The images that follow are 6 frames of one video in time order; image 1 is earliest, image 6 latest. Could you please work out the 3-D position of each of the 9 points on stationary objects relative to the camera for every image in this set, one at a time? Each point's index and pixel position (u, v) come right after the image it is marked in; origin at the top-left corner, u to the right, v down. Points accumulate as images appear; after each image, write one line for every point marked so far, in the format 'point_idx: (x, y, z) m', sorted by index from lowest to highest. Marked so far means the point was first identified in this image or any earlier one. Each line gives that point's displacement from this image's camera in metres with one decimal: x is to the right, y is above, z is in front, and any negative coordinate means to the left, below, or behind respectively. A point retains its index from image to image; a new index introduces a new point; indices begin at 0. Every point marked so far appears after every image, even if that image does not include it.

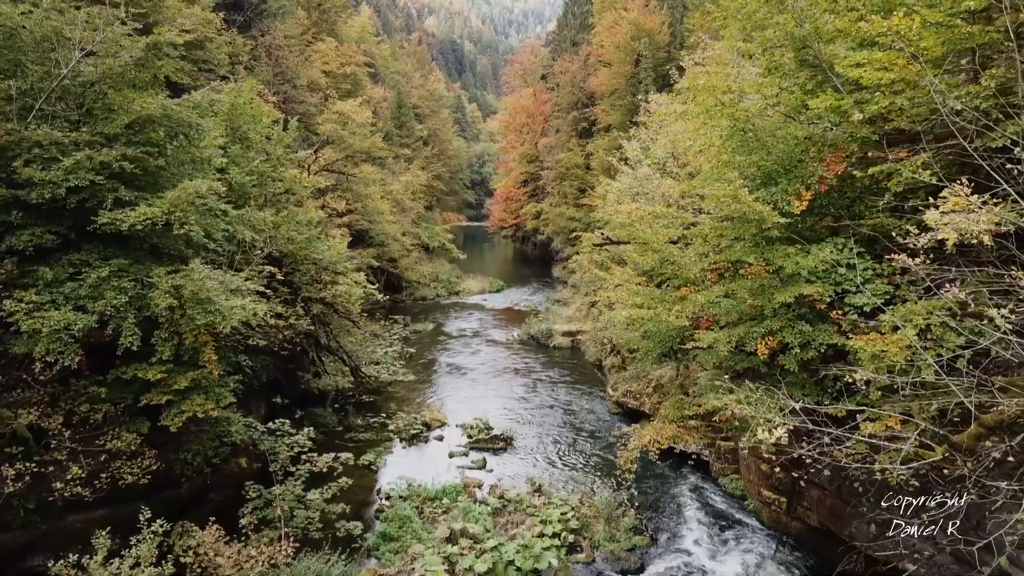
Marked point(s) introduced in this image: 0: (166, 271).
0: (-3.3, +0.2, +7.7) m
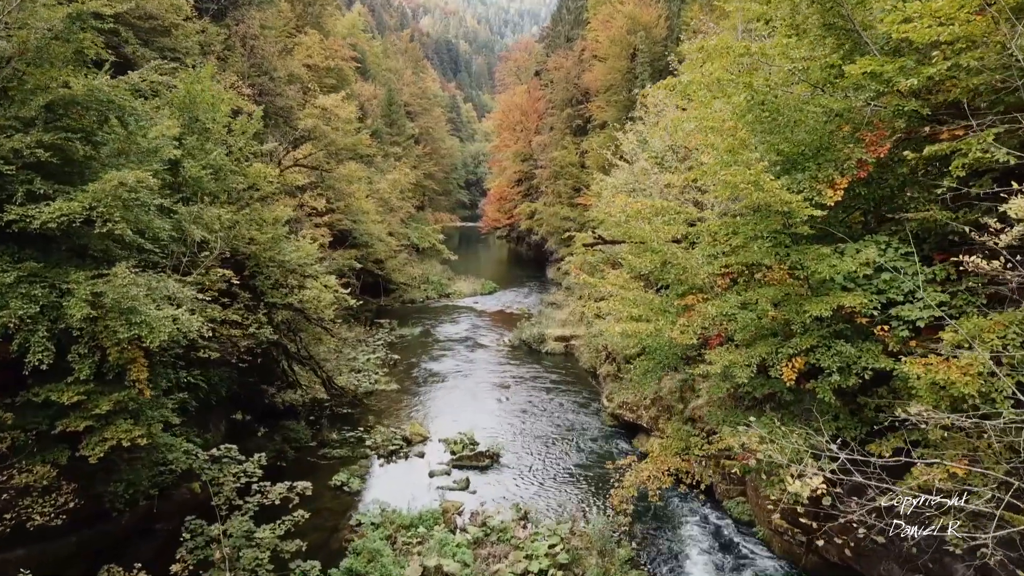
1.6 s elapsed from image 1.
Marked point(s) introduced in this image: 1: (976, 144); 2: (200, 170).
0: (-3.5, +0.1, +6.7) m
1: (+2.4, +0.8, +4.3) m
2: (-3.7, +1.4, +9.7) m
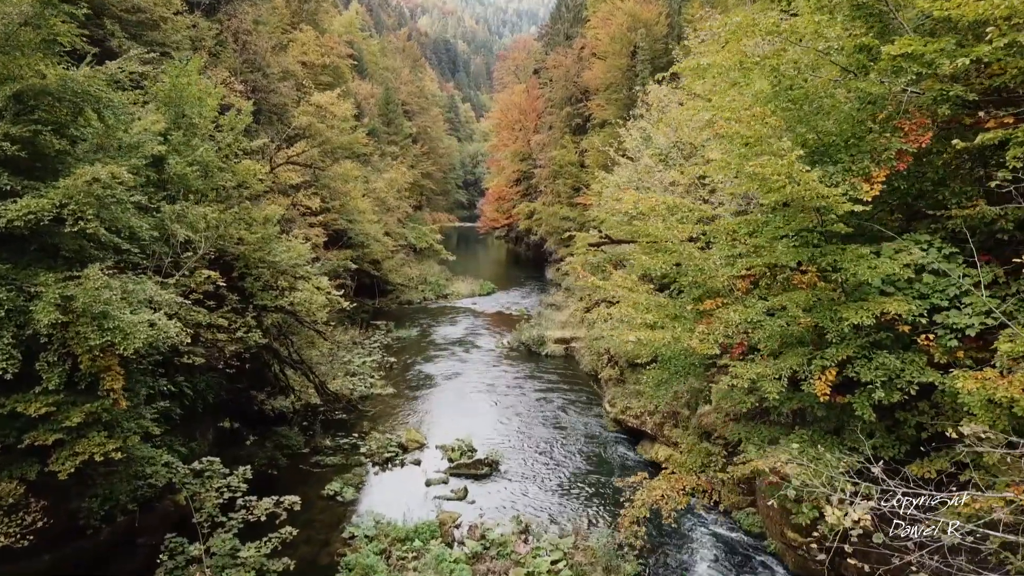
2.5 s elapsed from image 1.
0: (-3.5, +0.1, +6.2) m
1: (+2.5, +0.7, +3.9) m
2: (-3.7, +1.4, +9.3) m
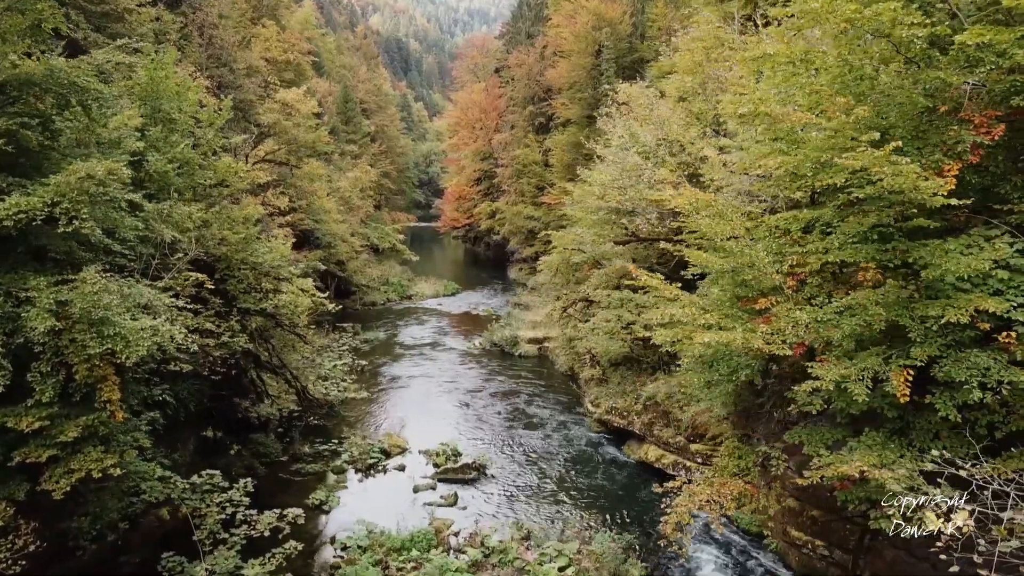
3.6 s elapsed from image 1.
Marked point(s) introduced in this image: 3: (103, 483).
0: (-3.3, 0.0, +5.8) m
1: (+2.8, +0.7, +3.8) m
2: (-3.7, +1.3, +8.8) m
3: (-3.3, -1.6, +6.6) m
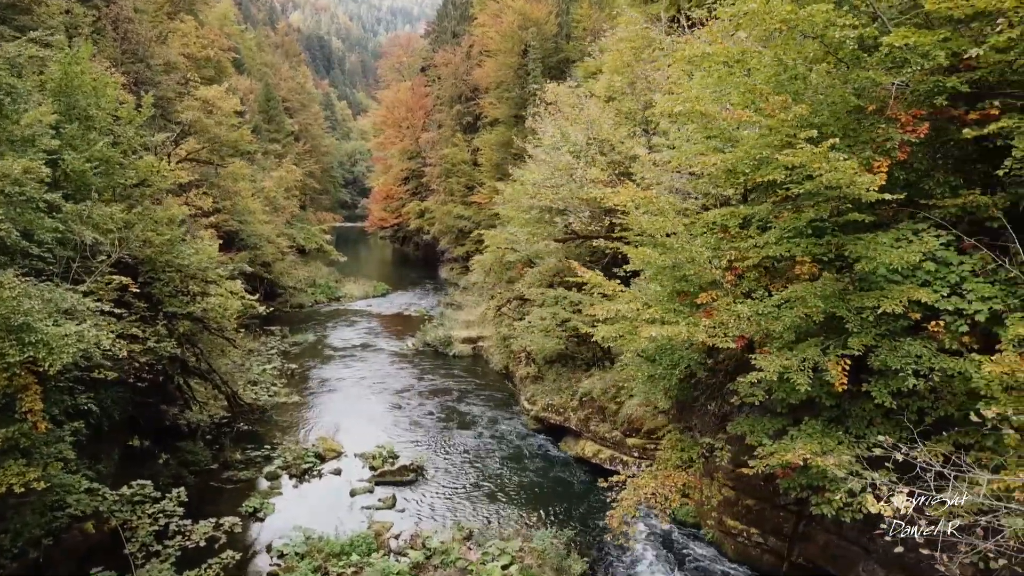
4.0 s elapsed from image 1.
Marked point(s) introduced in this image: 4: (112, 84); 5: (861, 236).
0: (-3.7, 0.0, +5.5) m
1: (+2.5, +0.8, +4.0) m
2: (-4.4, +1.3, +8.5) m
3: (-3.7, -1.6, +6.3) m
4: (-5.3, +2.7, +10.8) m
5: (+2.5, +0.4, +5.9) m
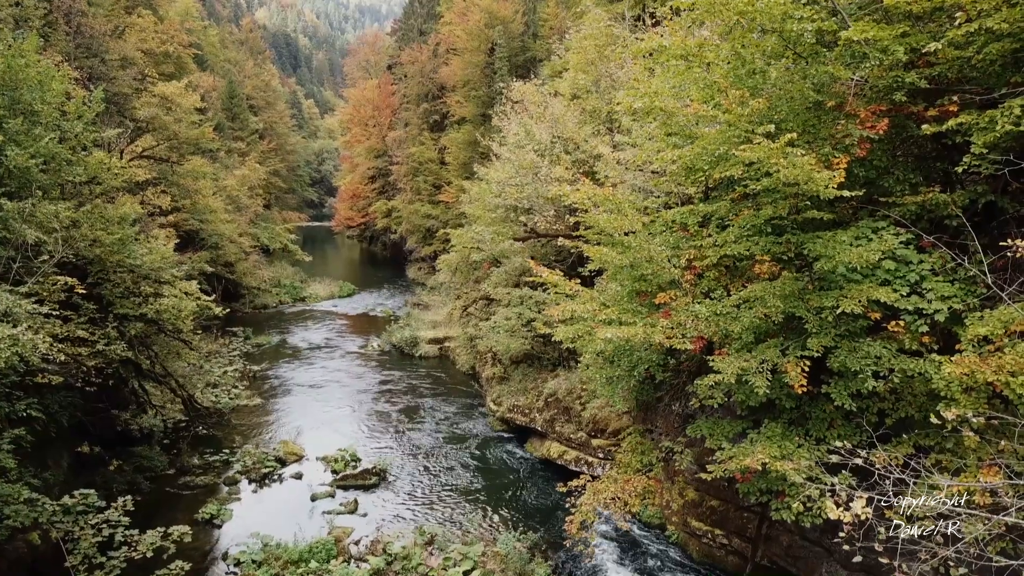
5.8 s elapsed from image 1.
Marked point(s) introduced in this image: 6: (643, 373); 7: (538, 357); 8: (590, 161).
0: (-4.0, 0.0, +5.2) m
1: (+2.3, +0.8, +4.0) m
2: (-4.8, +1.3, +8.1) m
3: (-4.1, -1.6, +6.0) m
4: (-5.8, +2.7, +10.4) m
5: (+2.2, +0.4, +5.9) m
6: (+1.3, -0.8, +8.0) m
7: (+0.4, -1.2, +13.8) m
8: (+1.2, +1.9, +12.4) m
